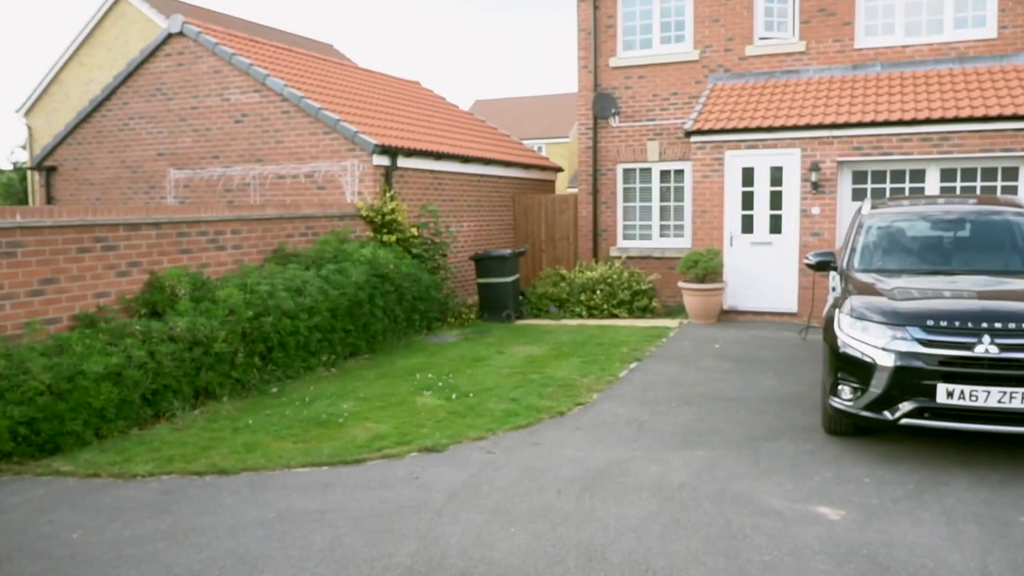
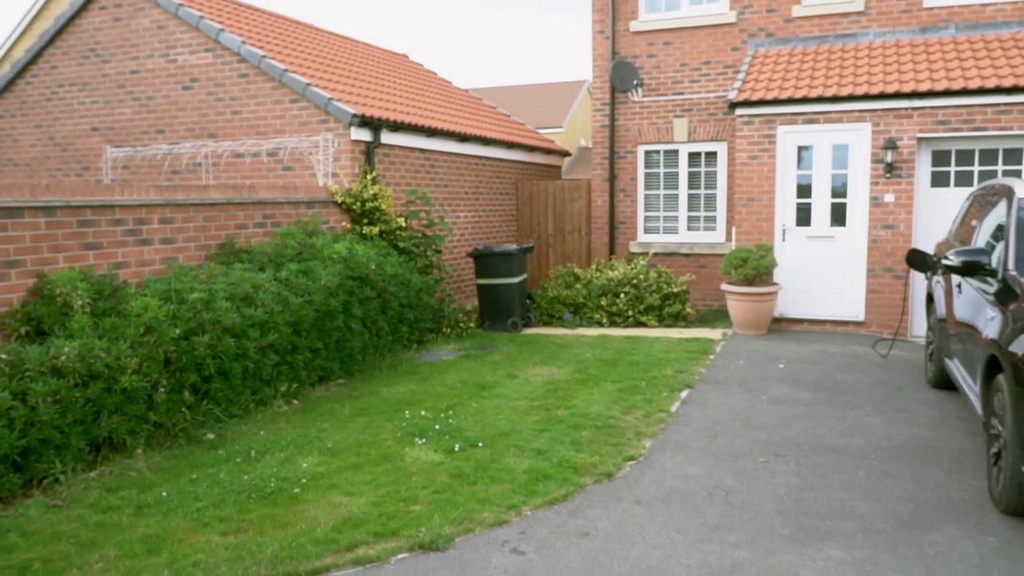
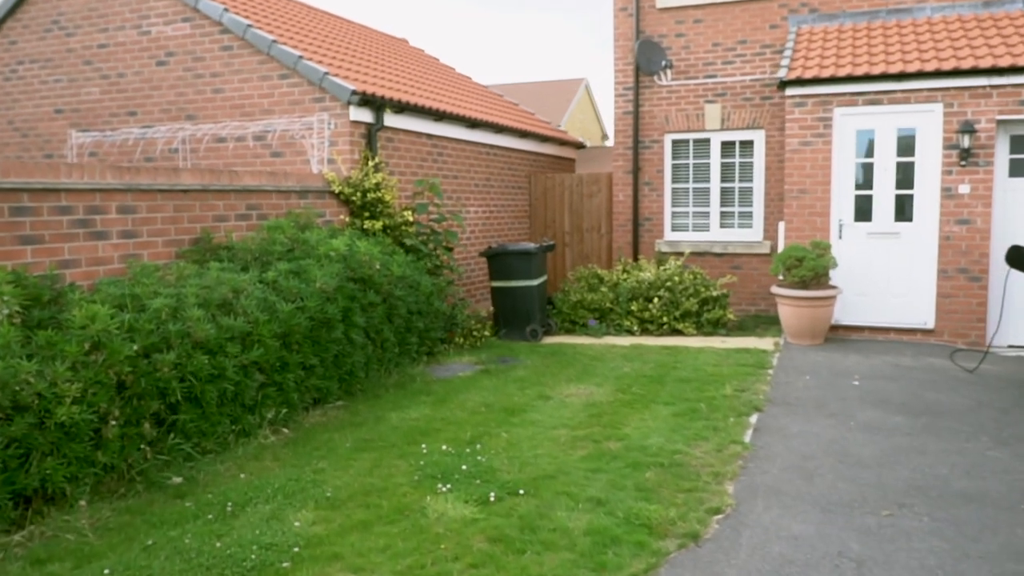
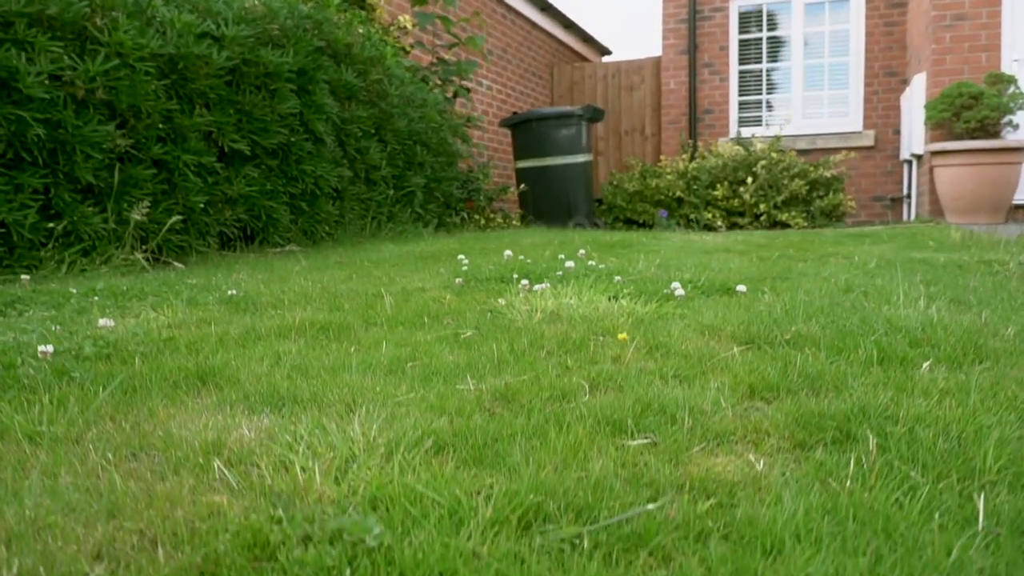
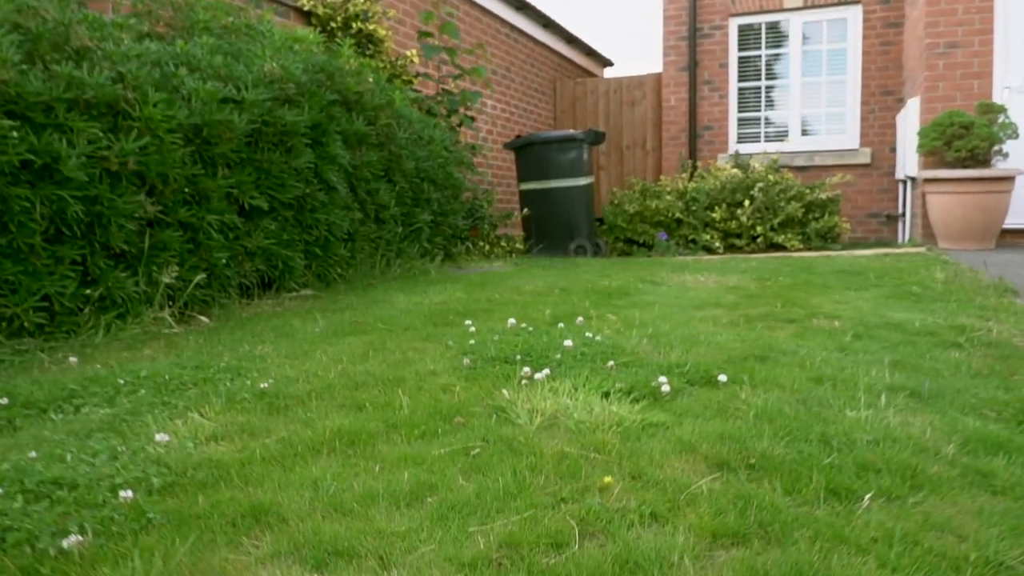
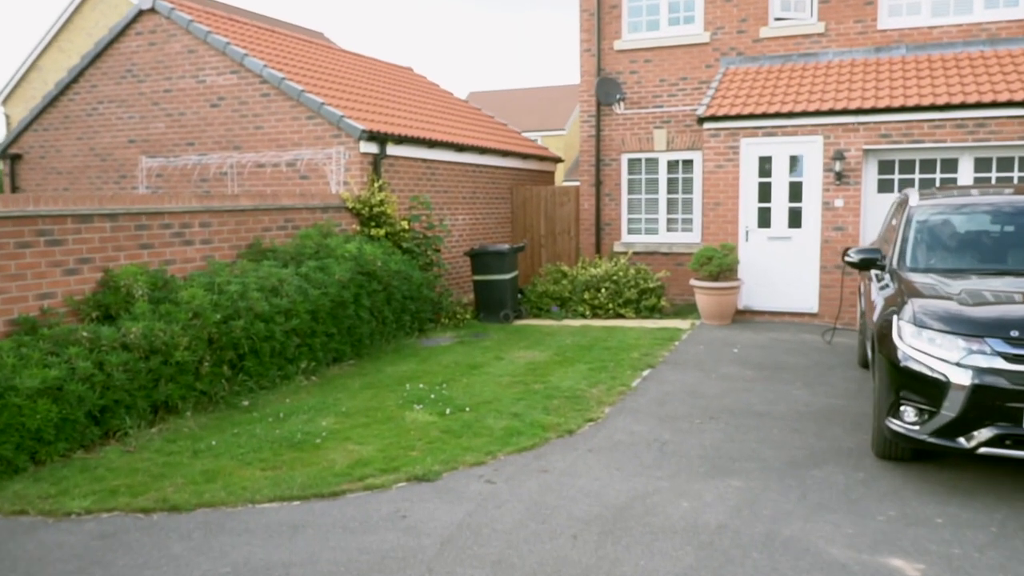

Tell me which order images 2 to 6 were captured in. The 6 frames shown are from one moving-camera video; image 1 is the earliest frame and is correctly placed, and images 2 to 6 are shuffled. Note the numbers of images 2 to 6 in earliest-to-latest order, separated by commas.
6, 2, 3, 5, 4
